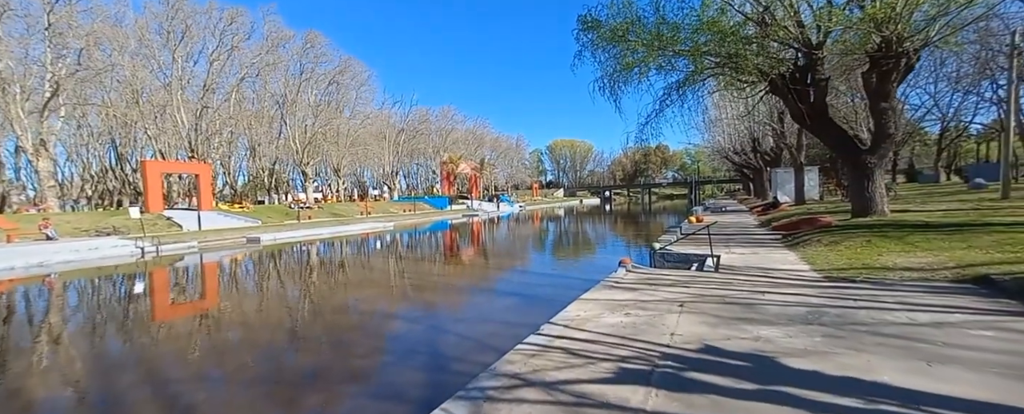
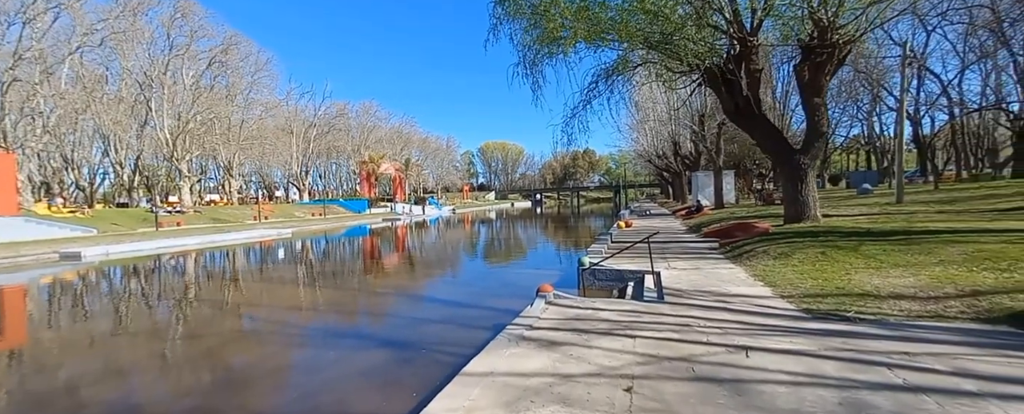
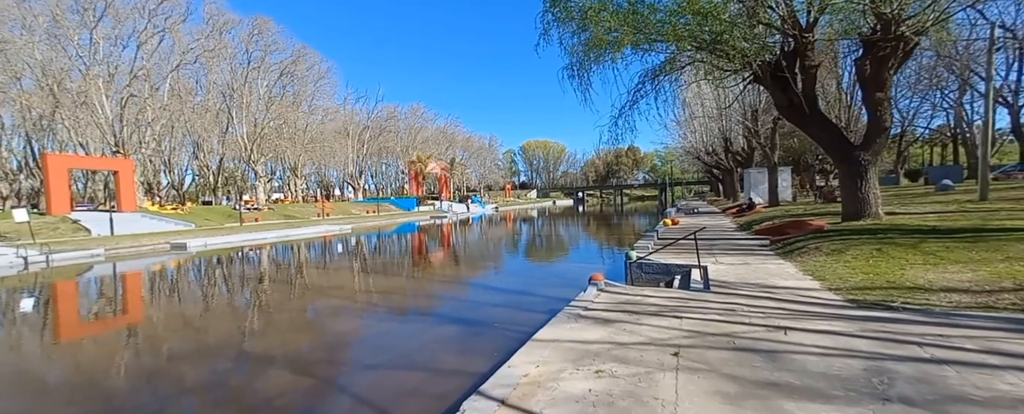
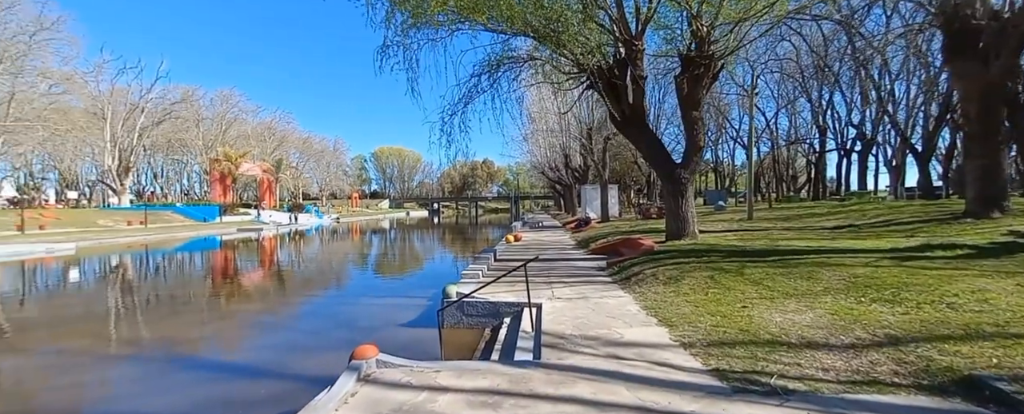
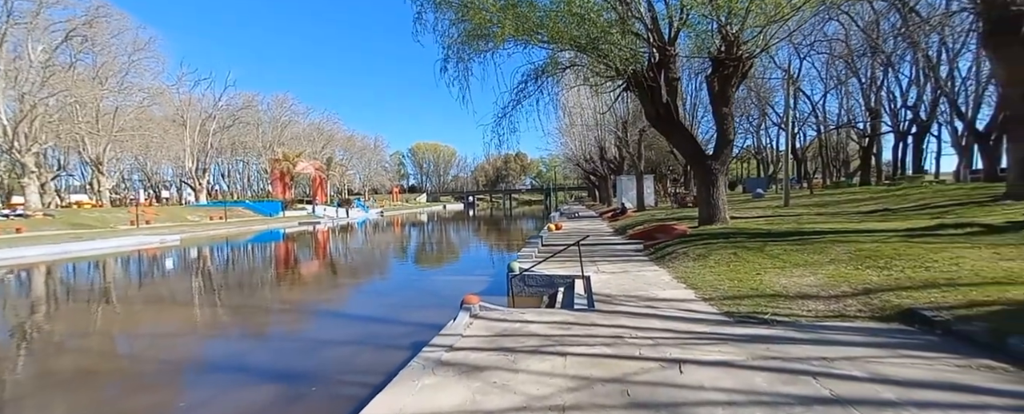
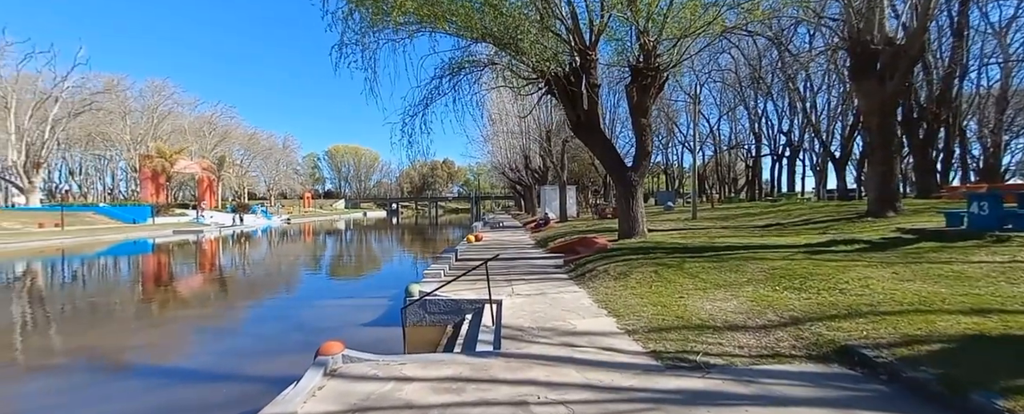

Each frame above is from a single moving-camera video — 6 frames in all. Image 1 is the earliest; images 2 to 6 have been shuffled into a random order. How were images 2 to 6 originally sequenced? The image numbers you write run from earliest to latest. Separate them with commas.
3, 2, 5, 6, 4
